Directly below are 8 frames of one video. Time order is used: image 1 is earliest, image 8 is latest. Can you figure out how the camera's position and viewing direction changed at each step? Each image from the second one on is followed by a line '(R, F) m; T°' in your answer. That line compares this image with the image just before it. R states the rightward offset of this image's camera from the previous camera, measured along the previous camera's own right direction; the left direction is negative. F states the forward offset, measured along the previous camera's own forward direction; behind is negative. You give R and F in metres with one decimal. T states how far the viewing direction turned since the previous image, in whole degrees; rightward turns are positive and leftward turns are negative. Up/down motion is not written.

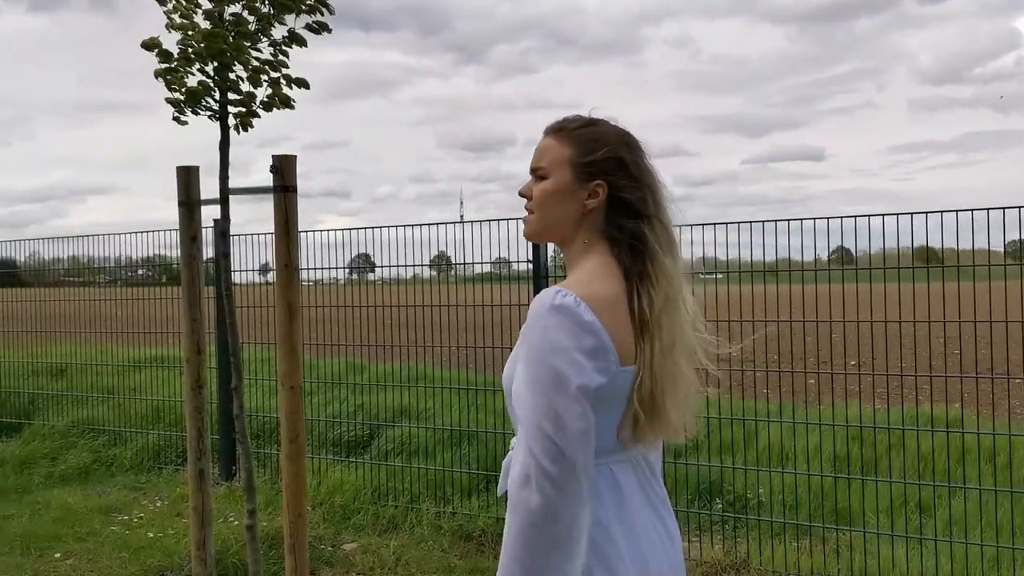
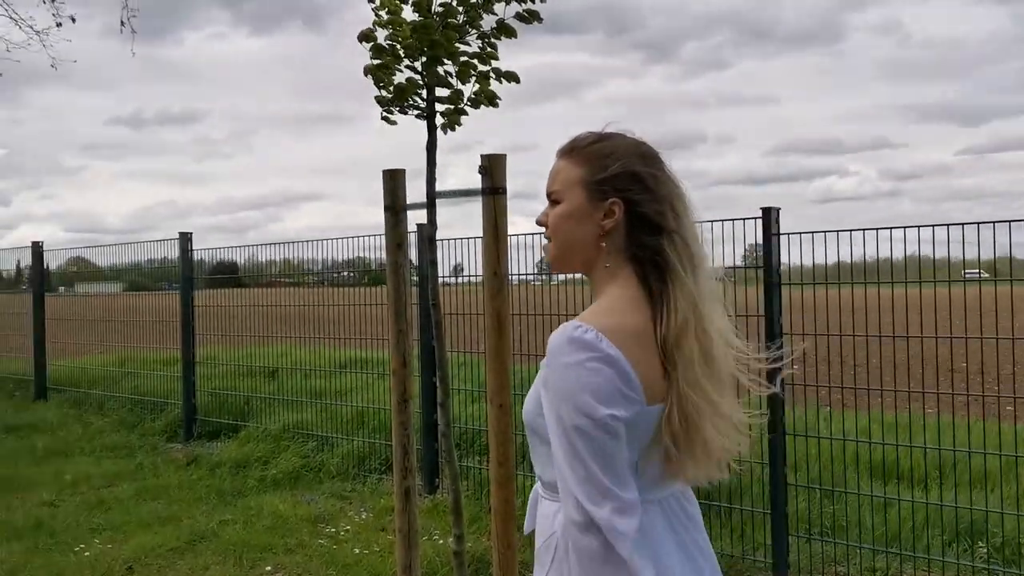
(-0.2, +0.4) m; -12°
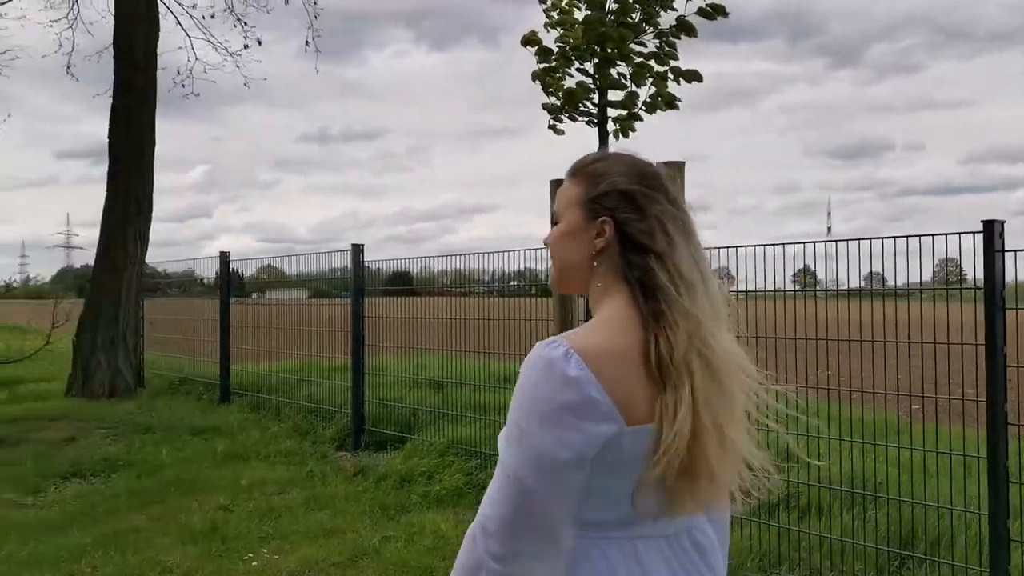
(0.0, +0.2) m; -11°
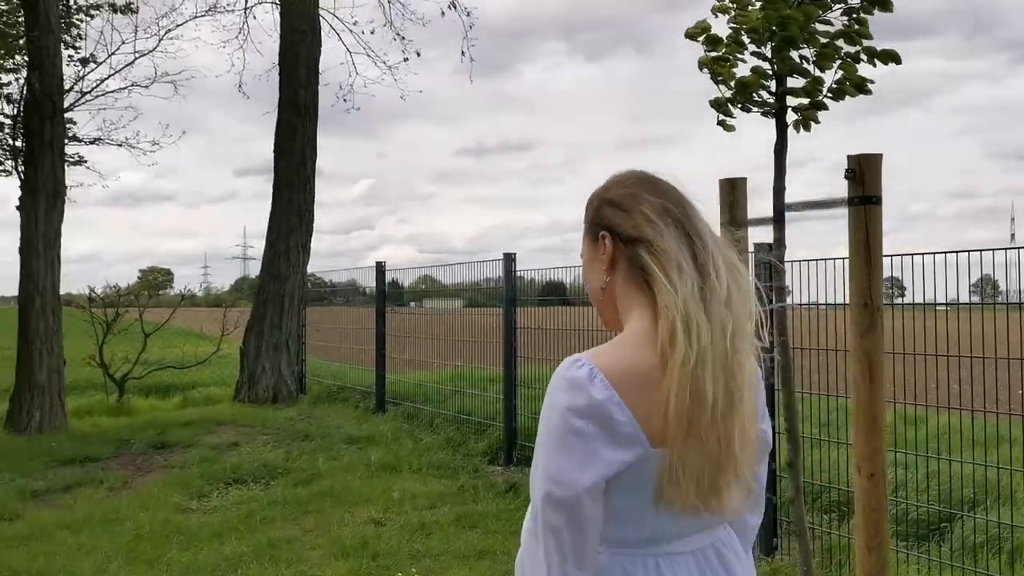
(0.0, +0.3) m; -10°
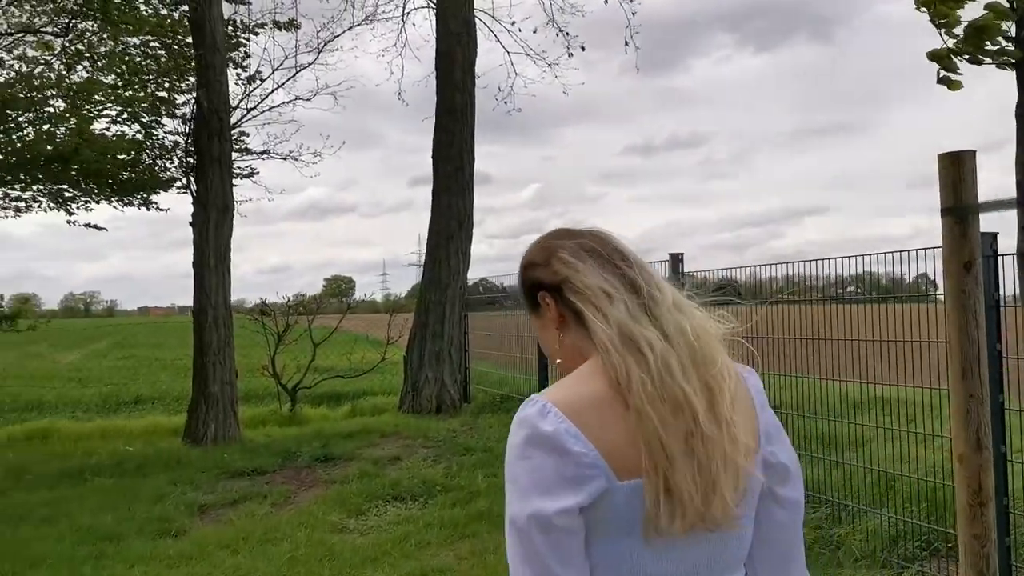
(0.0, +0.5) m; -11°
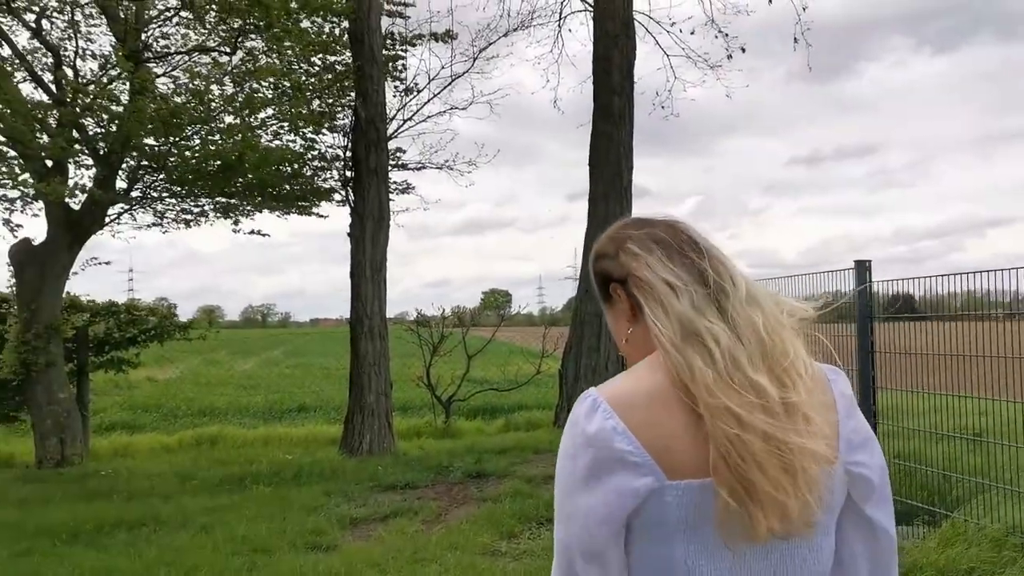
(0.0, +0.4) m; -10°
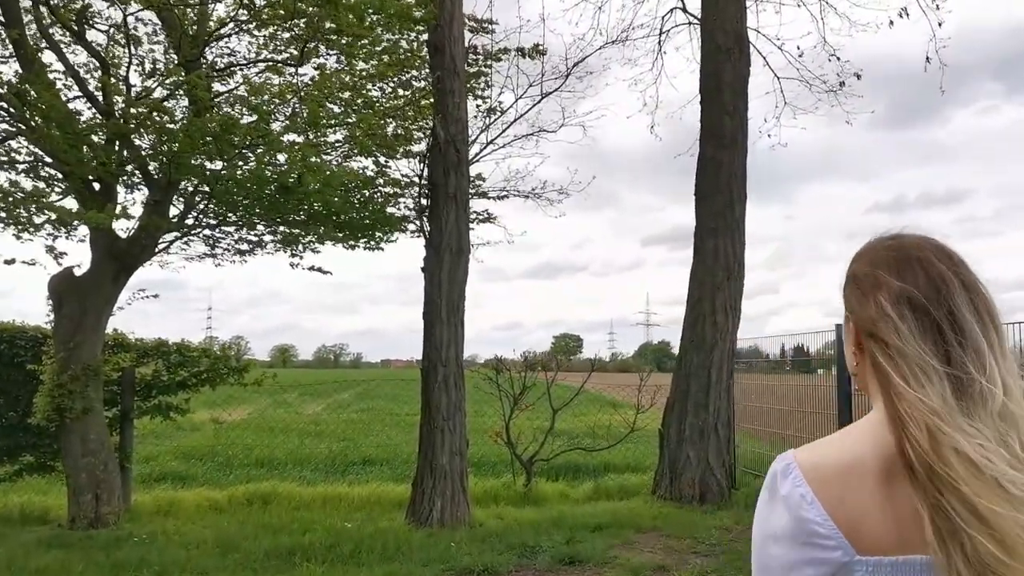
(-0.2, +1.2) m; -4°
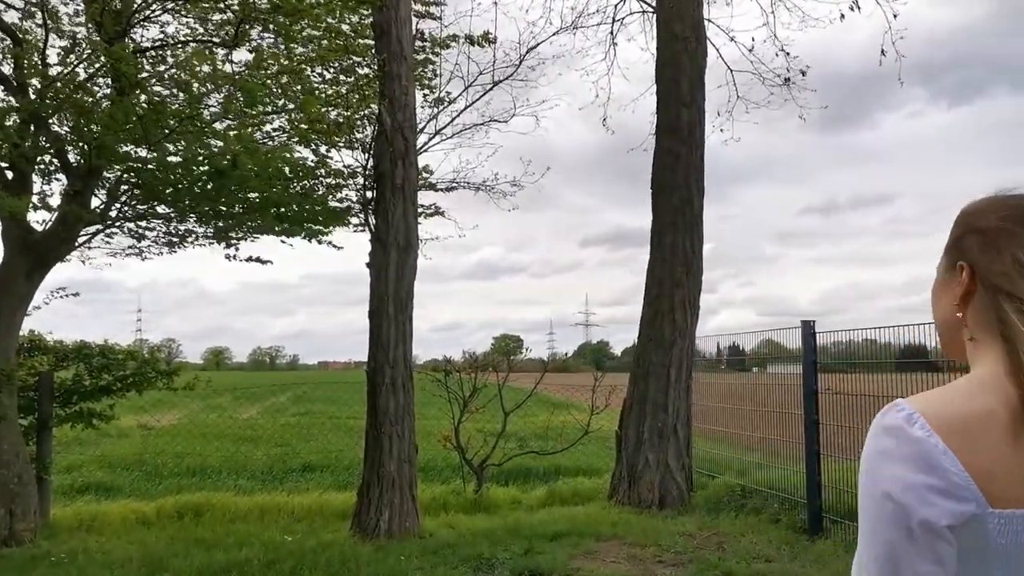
(-0.1, +0.4) m; +4°
